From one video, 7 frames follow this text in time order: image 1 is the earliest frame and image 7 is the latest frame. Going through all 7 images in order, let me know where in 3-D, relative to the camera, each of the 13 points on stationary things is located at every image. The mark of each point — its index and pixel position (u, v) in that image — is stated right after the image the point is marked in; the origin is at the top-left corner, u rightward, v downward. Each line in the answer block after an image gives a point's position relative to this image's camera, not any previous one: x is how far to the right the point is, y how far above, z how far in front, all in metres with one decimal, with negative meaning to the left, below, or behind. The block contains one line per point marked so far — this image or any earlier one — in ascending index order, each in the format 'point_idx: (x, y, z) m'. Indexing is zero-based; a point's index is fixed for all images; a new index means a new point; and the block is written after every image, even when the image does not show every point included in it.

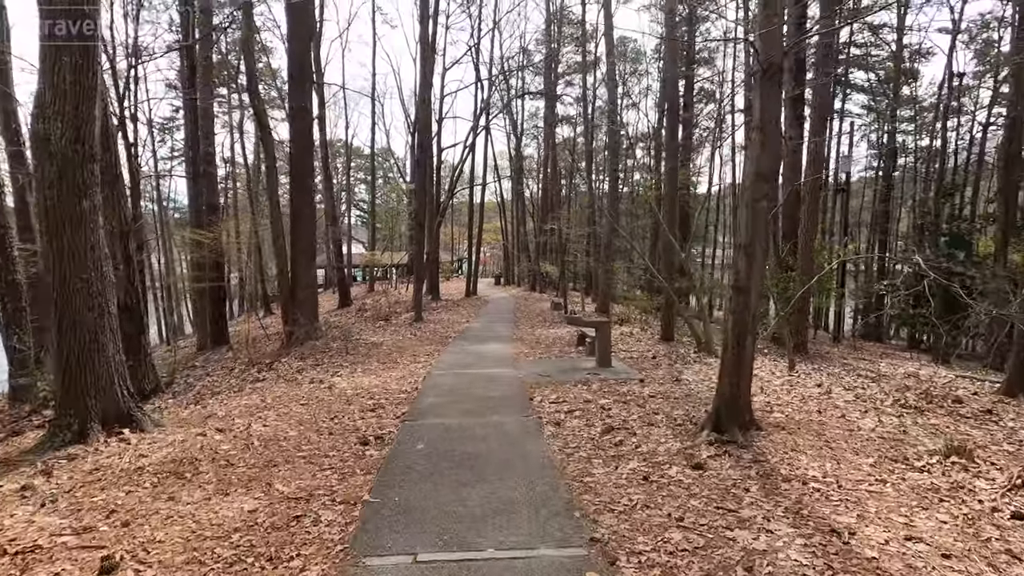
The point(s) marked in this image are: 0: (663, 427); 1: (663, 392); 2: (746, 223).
0: (+1.3, -1.2, +4.4) m
1: (+1.7, -1.2, +5.9) m
2: (+1.7, +0.5, +3.9) m
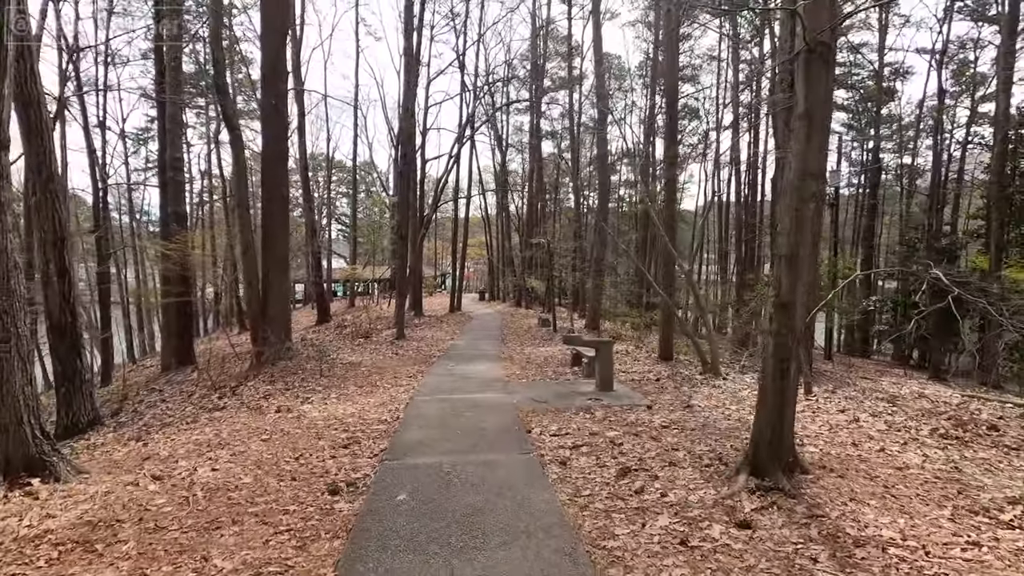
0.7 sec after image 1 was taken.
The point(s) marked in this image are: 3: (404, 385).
0: (+1.2, -1.3, +3.8) m
1: (+1.6, -1.3, +5.2) m
2: (+1.7, +0.4, +3.3) m
3: (-1.5, -1.4, +7.6) m
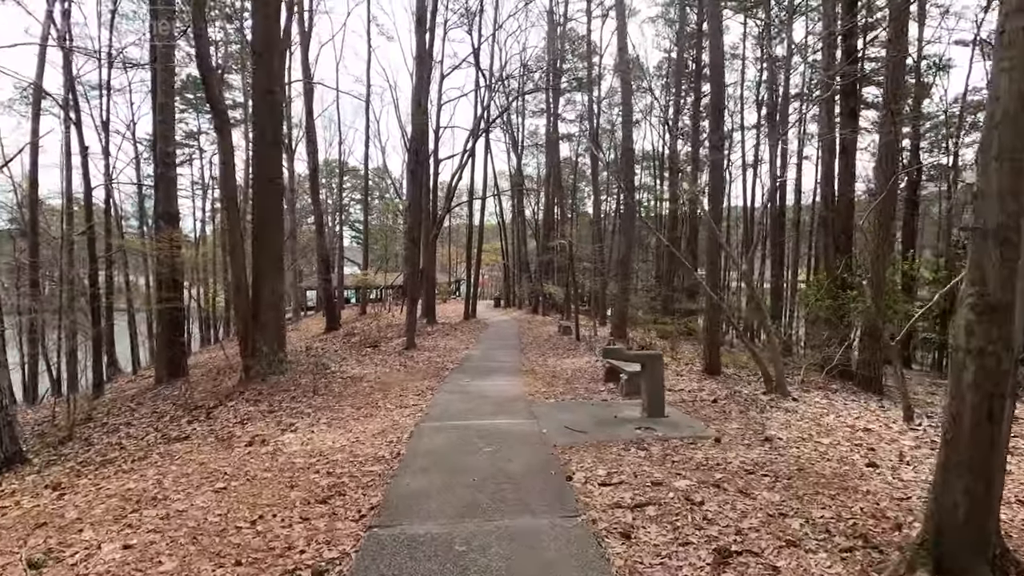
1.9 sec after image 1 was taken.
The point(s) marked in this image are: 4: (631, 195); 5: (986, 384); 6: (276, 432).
0: (+1.5, -1.2, +2.5) m
1: (+1.9, -1.3, +4.0) m
2: (+1.9, +0.4, +2.1) m
3: (-1.2, -1.4, +6.4) m
4: (+3.7, +2.9, +16.6) m
5: (+1.9, -0.4, +2.1) m
6: (-2.2, -1.4, +5.1) m
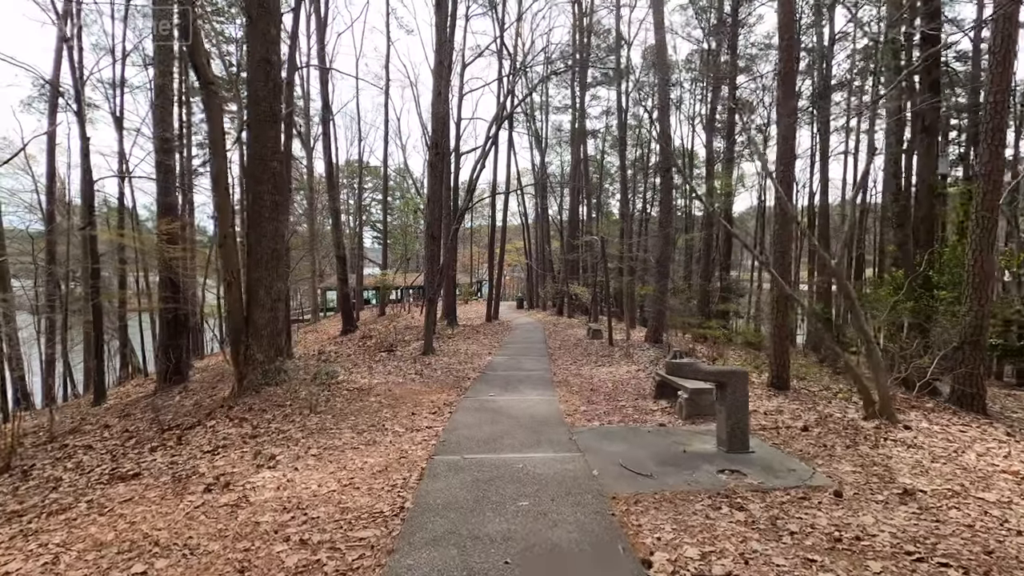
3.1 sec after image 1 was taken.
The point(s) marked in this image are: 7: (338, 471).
0: (+1.6, -1.2, +1.3) m
1: (+2.1, -1.3, +2.7) m
2: (+2.1, +0.4, +0.8) m
3: (-0.9, -1.4, +5.2) m
4: (+4.4, +2.9, +15.3) m
5: (+2.1, -0.3, +0.9) m
6: (-1.9, -1.3, +4.0) m
7: (-1.3, -1.4, +4.0) m
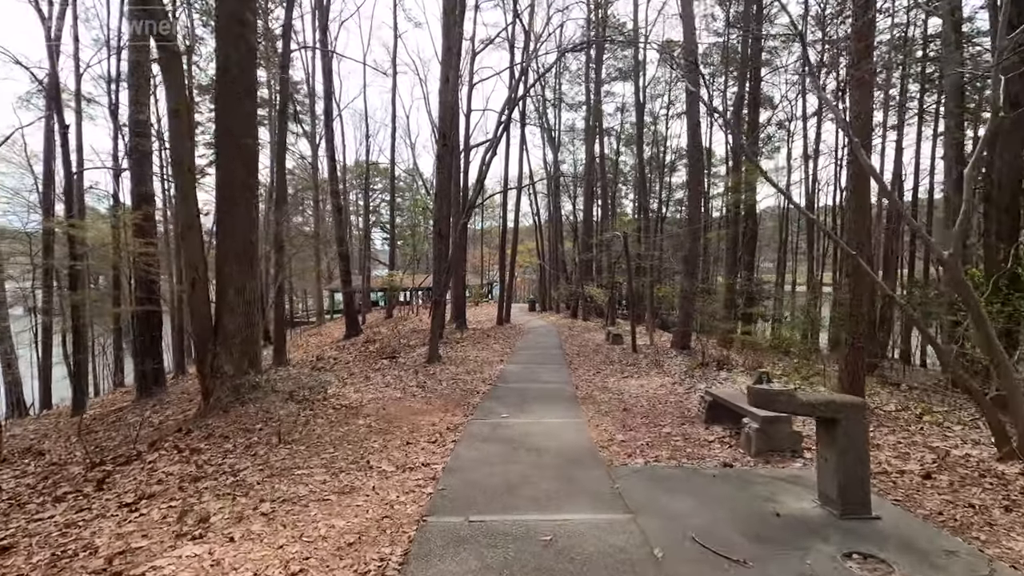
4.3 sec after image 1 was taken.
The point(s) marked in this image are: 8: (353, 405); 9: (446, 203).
0: (+1.7, -1.2, +0.1) m
1: (+2.2, -1.3, +1.5) m
2: (+2.2, +0.5, -0.4) m
3: (-0.7, -1.4, +4.1) m
4: (+4.8, +2.9, +14.0) m
5: (+2.1, -0.3, -0.4) m
6: (-1.8, -1.3, +2.8) m
7: (-1.2, -1.3, +2.8) m
8: (-1.9, -1.4, +6.4) m
9: (-1.8, +2.3, +14.3) m
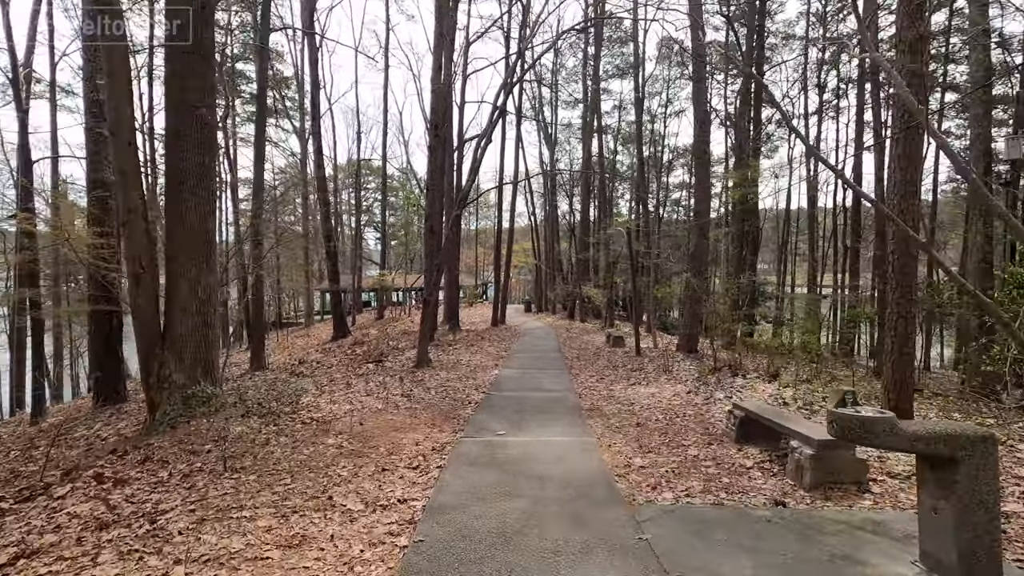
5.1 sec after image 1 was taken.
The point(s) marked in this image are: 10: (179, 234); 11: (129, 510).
0: (+1.7, -1.1, -0.7) m
1: (+2.2, -1.2, +0.7) m
2: (+2.2, +0.5, -1.2) m
3: (-0.7, -1.3, +3.2) m
4: (+4.7, +2.9, +13.2) m
5: (+2.2, -0.3, -1.1) m
6: (-1.8, -1.3, +2.0) m
7: (-1.2, -1.3, +2.0) m
8: (-2.0, -1.4, +5.6) m
9: (-1.9, +2.3, +13.5) m
10: (-3.3, +0.5, +5.3) m
11: (-2.3, -1.3, +3.2) m
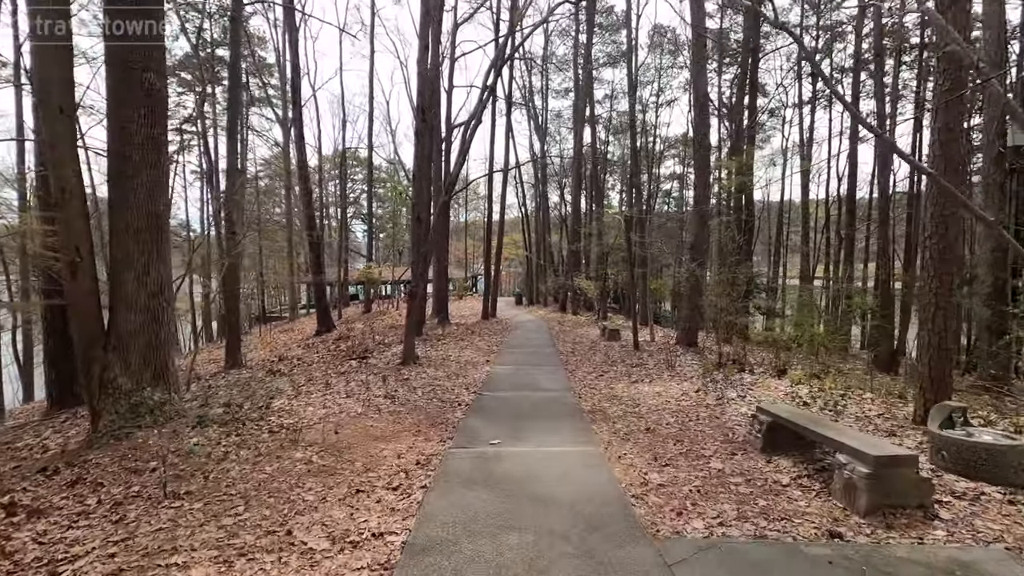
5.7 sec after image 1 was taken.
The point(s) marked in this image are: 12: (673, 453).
0: (+1.8, -1.1, -1.3) m
1: (+2.3, -1.2, +0.1) m
2: (+2.3, +0.5, -1.7) m
3: (-0.7, -1.3, +2.6) m
4: (+4.5, +3.1, +12.7) m
5: (+2.2, -0.3, -1.7) m
6: (-1.8, -1.2, +1.3) m
7: (-1.2, -1.3, +1.4) m
8: (-2.0, -1.3, +5.0) m
9: (-2.1, +2.5, +12.8) m
10: (-3.3, +0.6, +4.6) m
11: (-2.3, -1.3, +2.6) m
12: (+1.2, -1.3, +4.1) m
